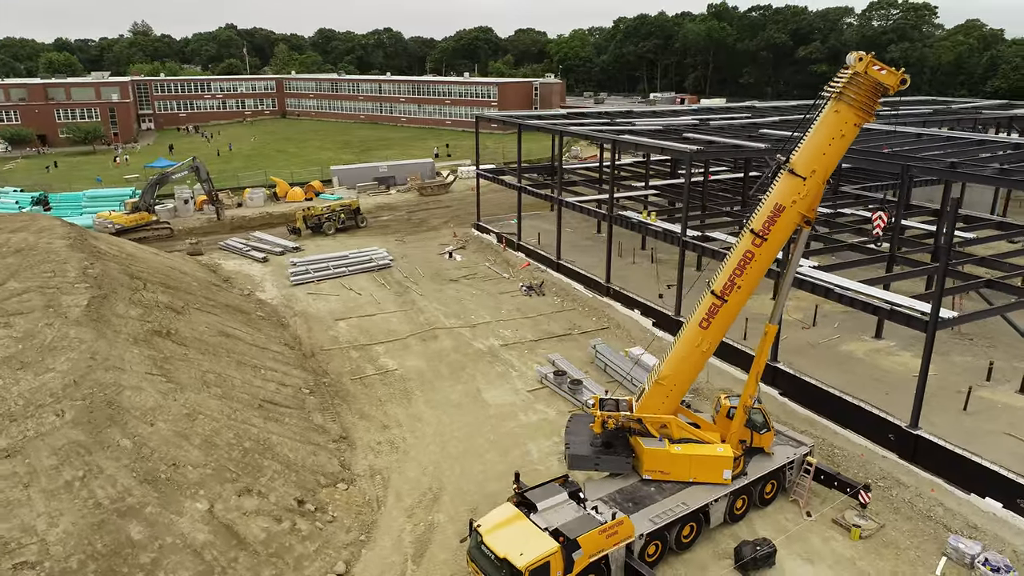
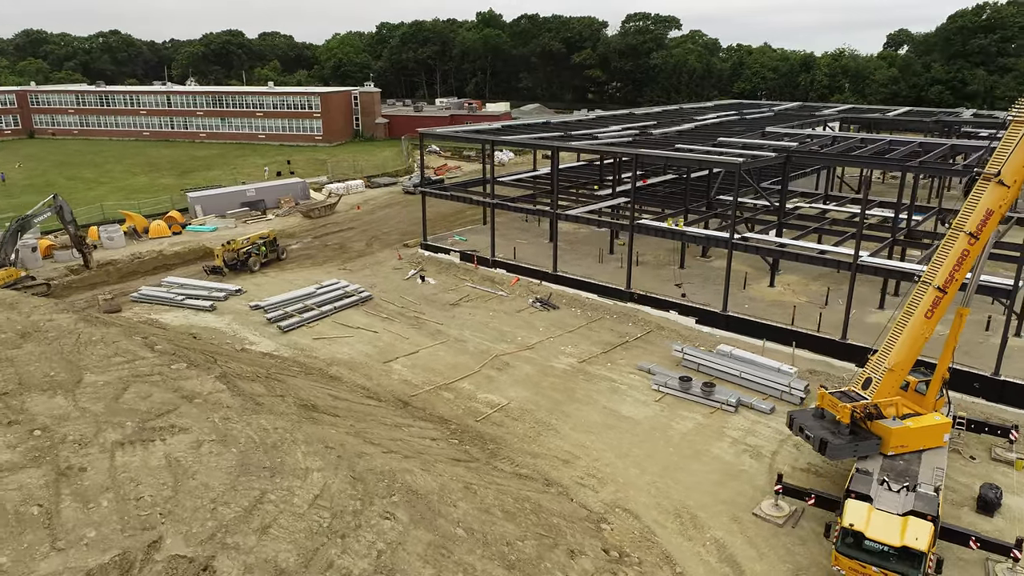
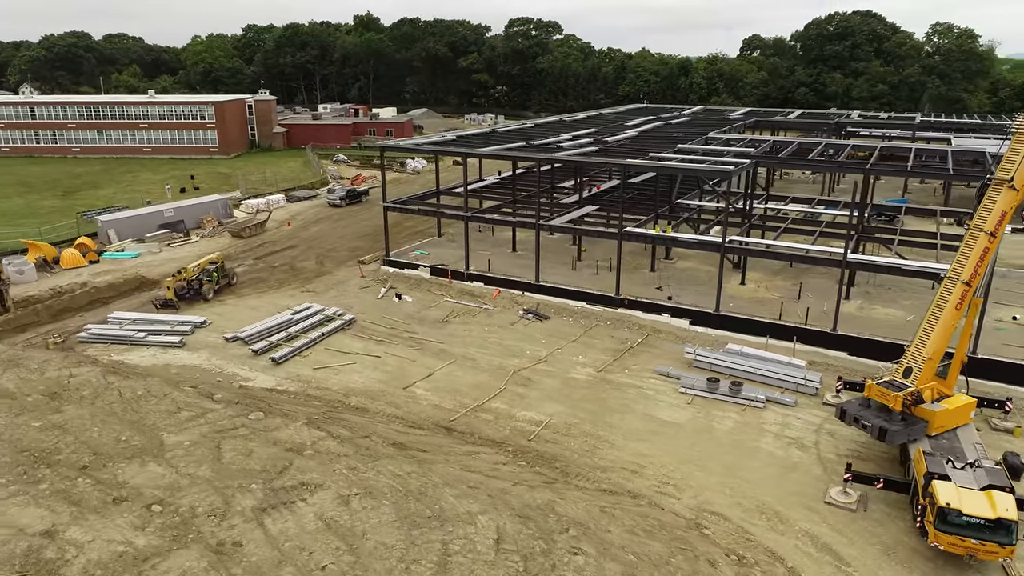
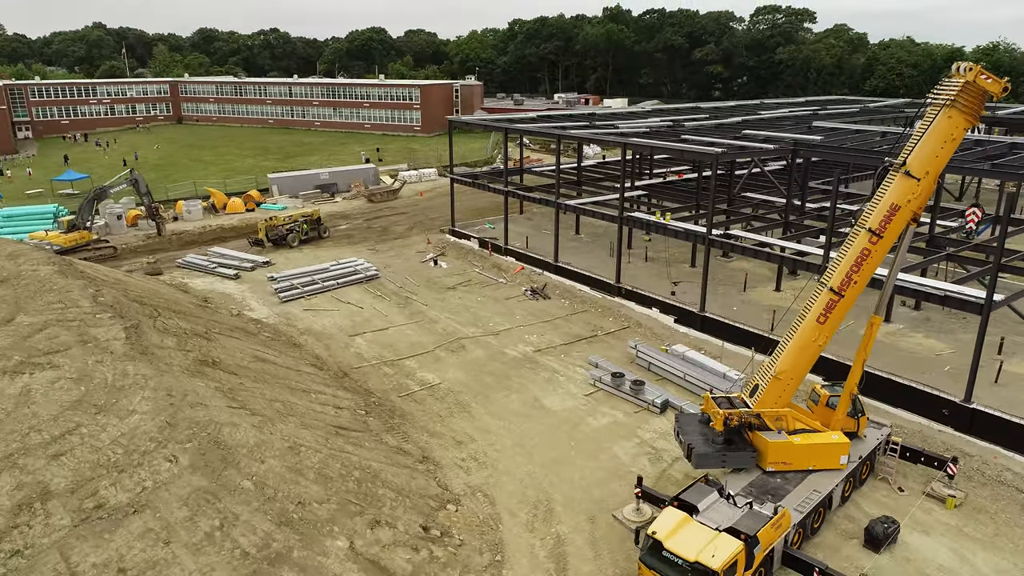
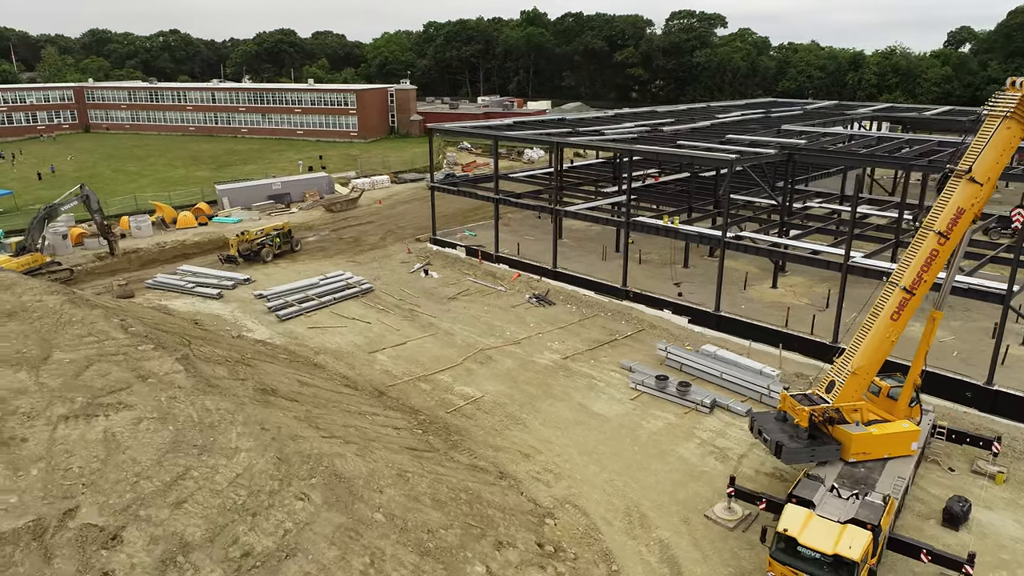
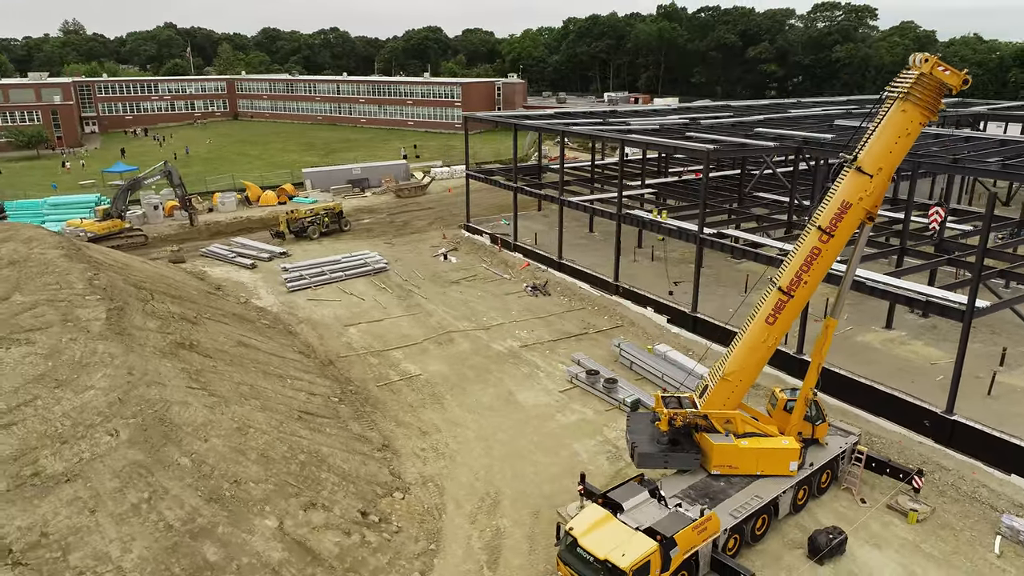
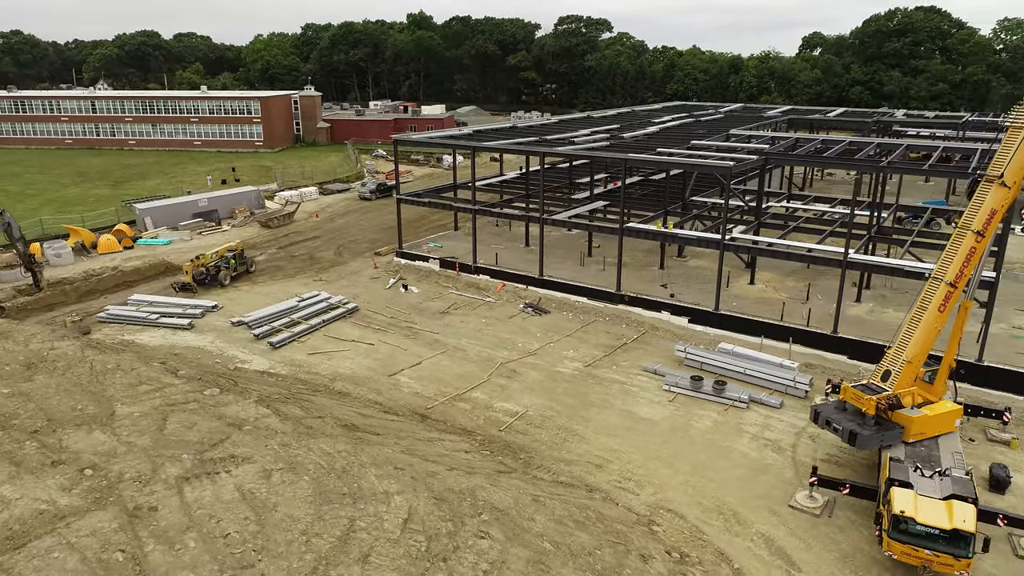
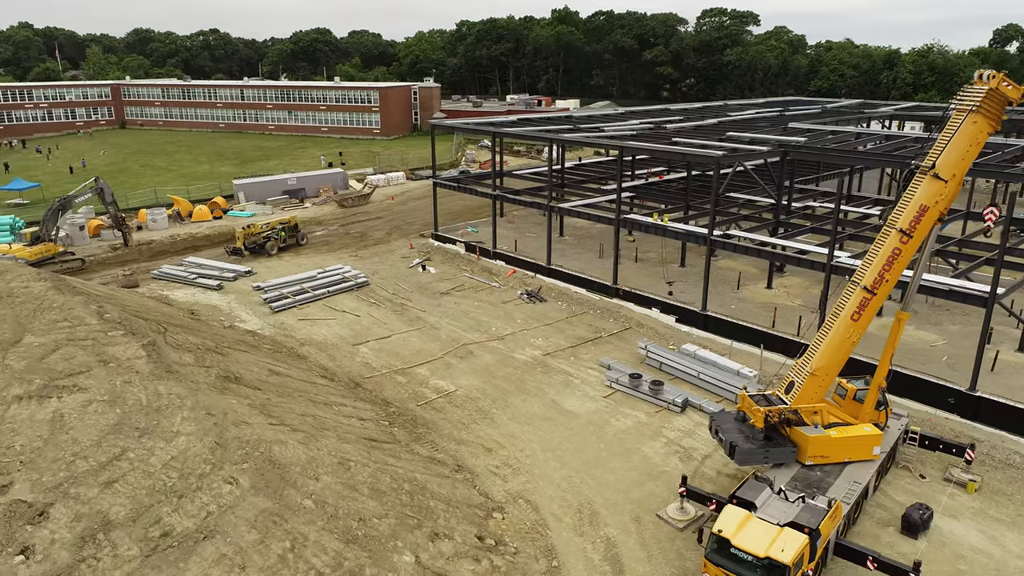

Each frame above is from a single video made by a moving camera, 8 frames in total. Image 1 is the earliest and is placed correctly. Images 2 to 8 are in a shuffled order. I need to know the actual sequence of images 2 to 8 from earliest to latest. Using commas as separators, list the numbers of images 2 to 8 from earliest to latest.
6, 4, 8, 5, 2, 7, 3
